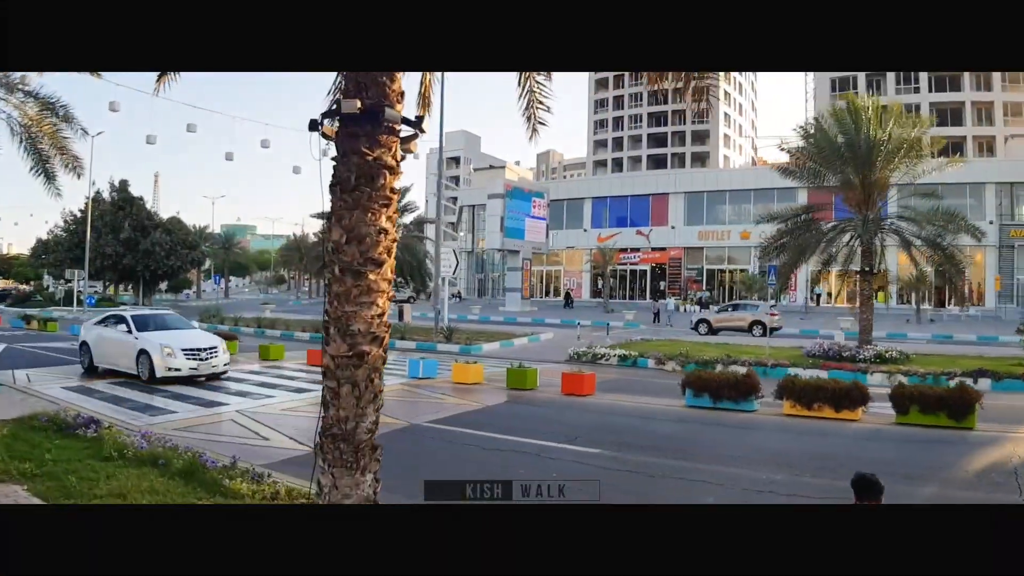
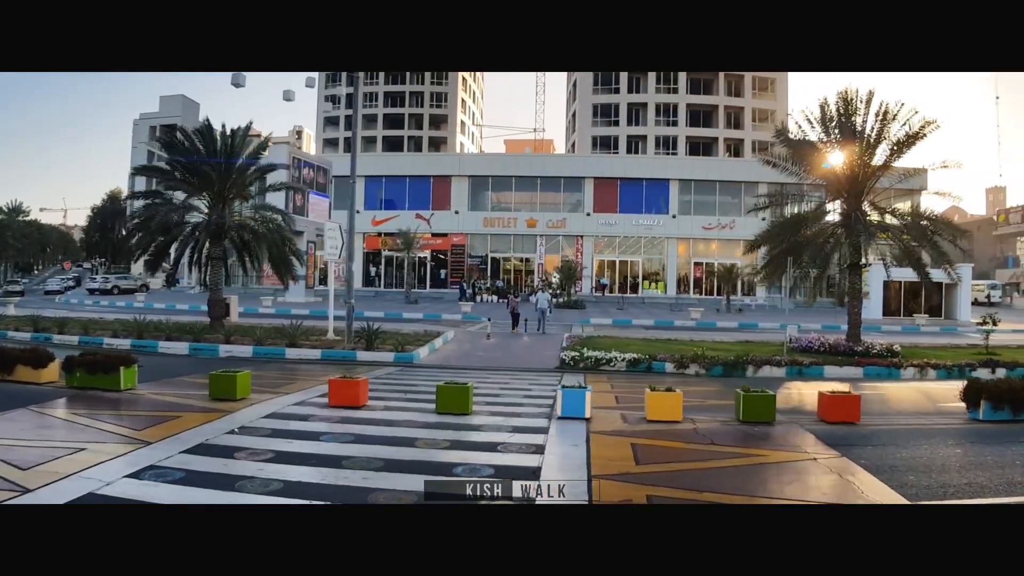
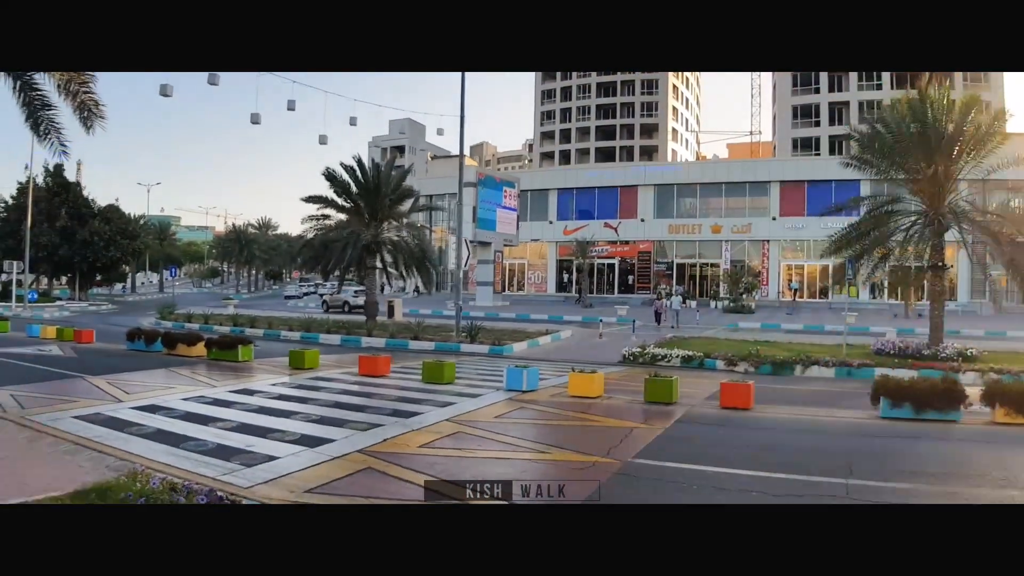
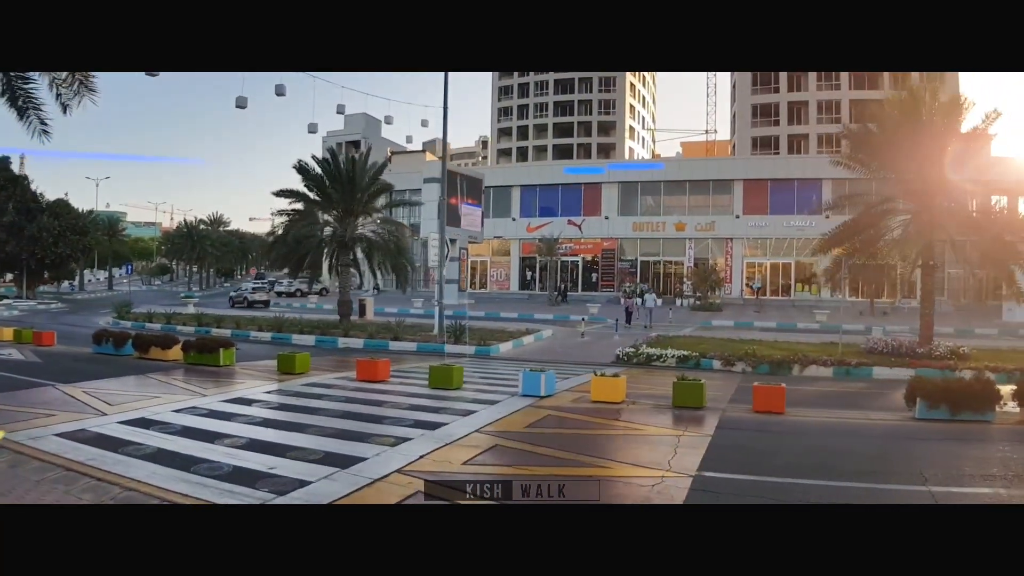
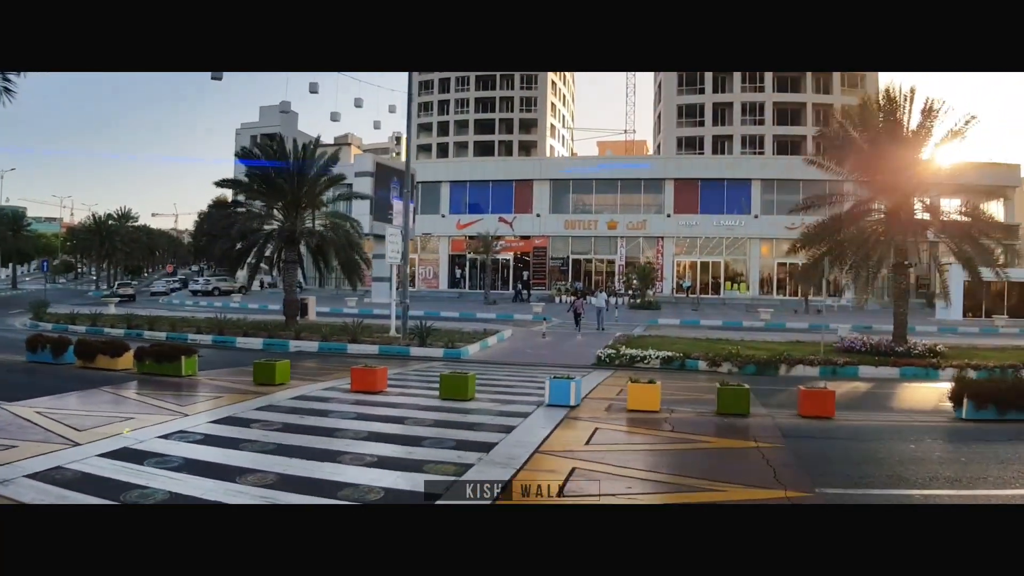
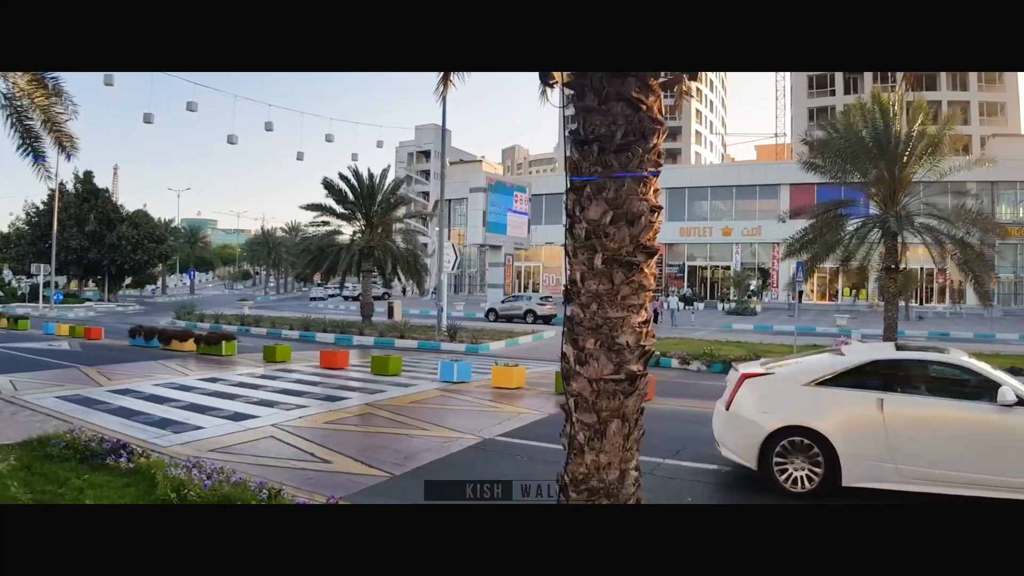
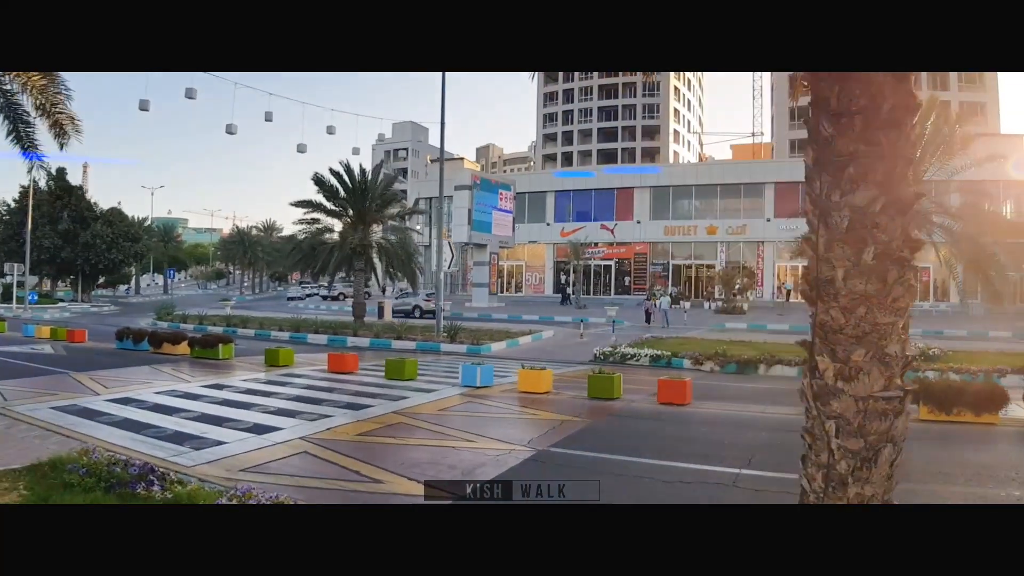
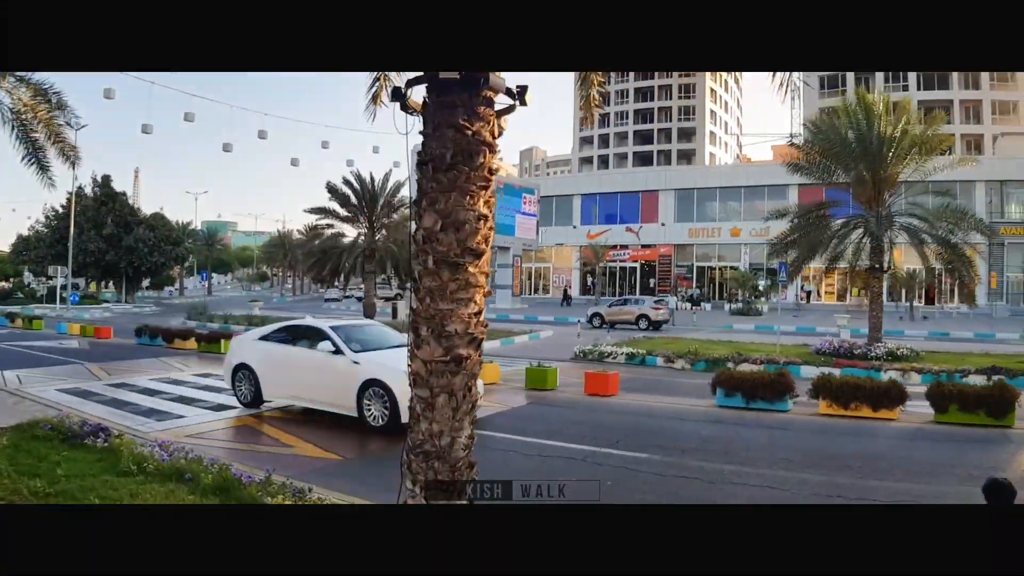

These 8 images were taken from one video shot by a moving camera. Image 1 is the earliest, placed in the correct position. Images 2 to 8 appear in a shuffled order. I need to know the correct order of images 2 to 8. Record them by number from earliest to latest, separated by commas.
8, 6, 7, 3, 4, 5, 2
